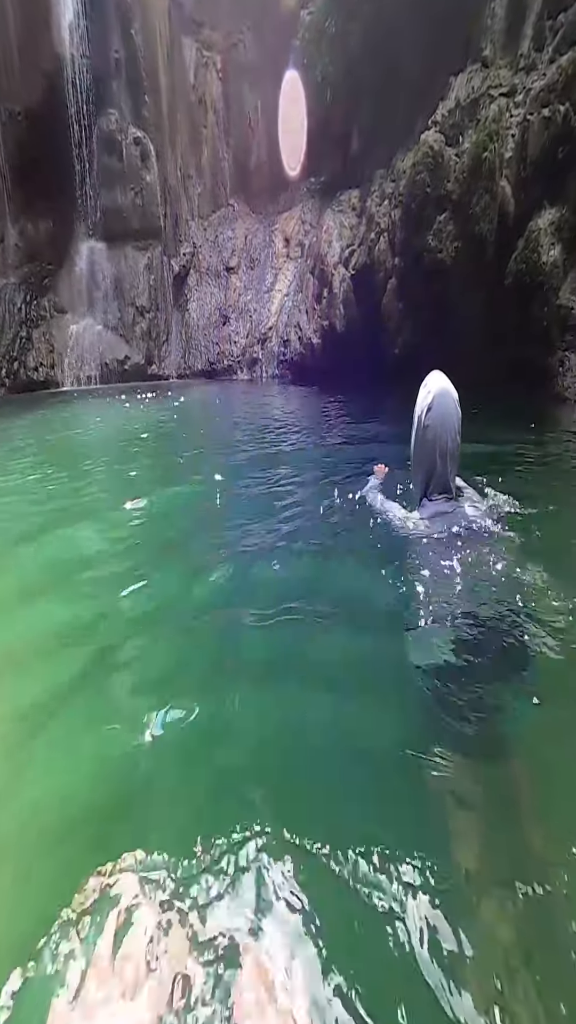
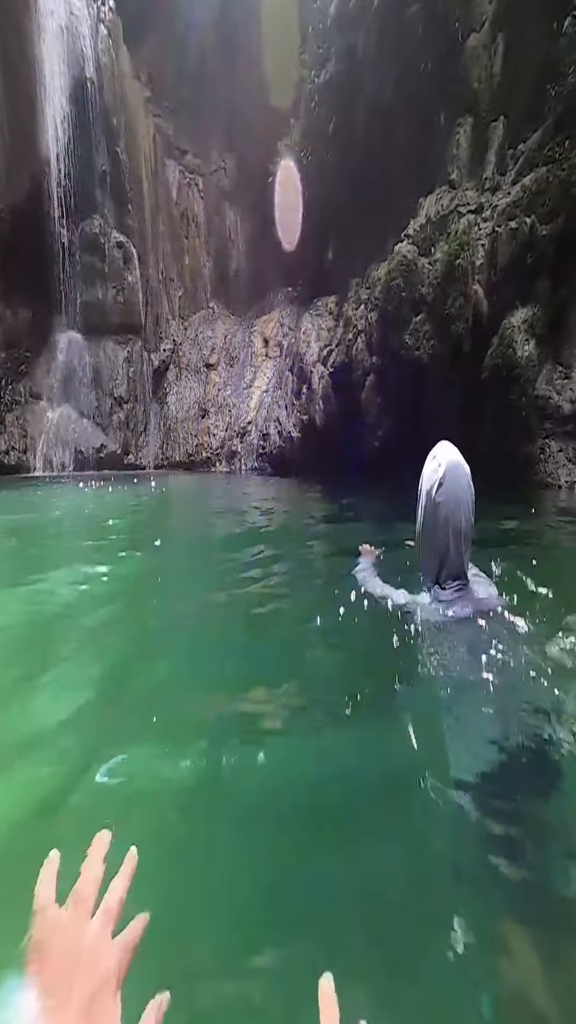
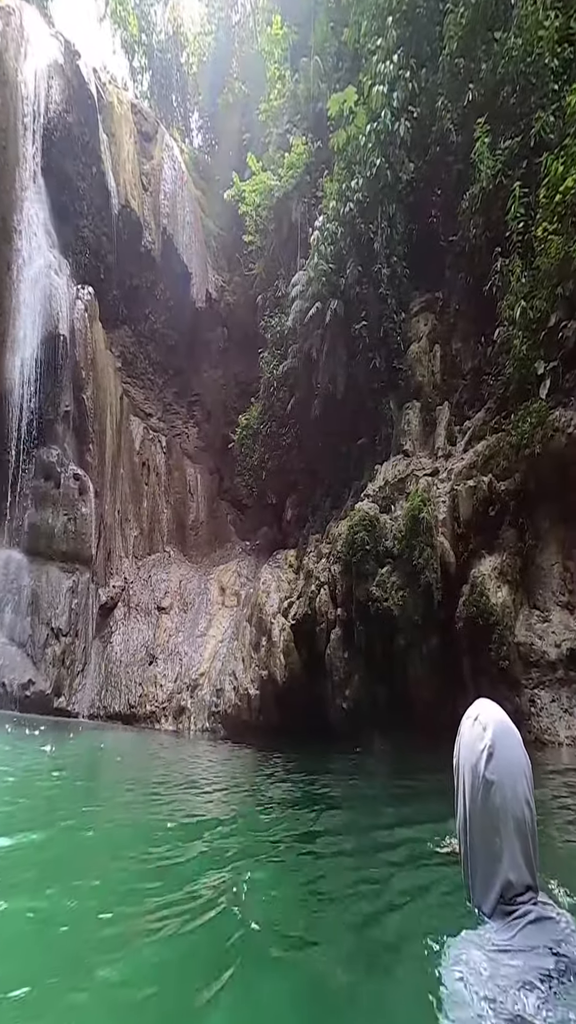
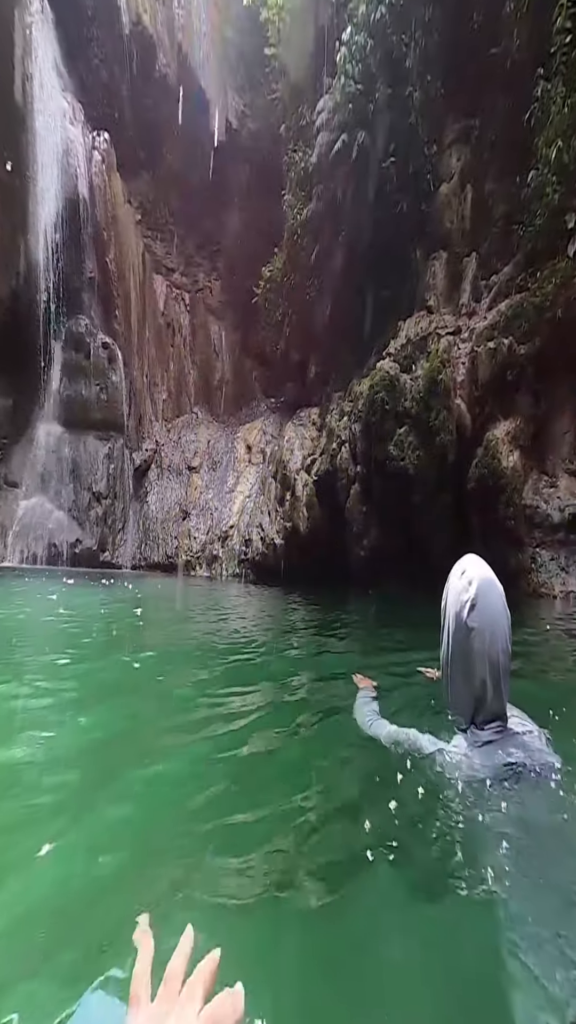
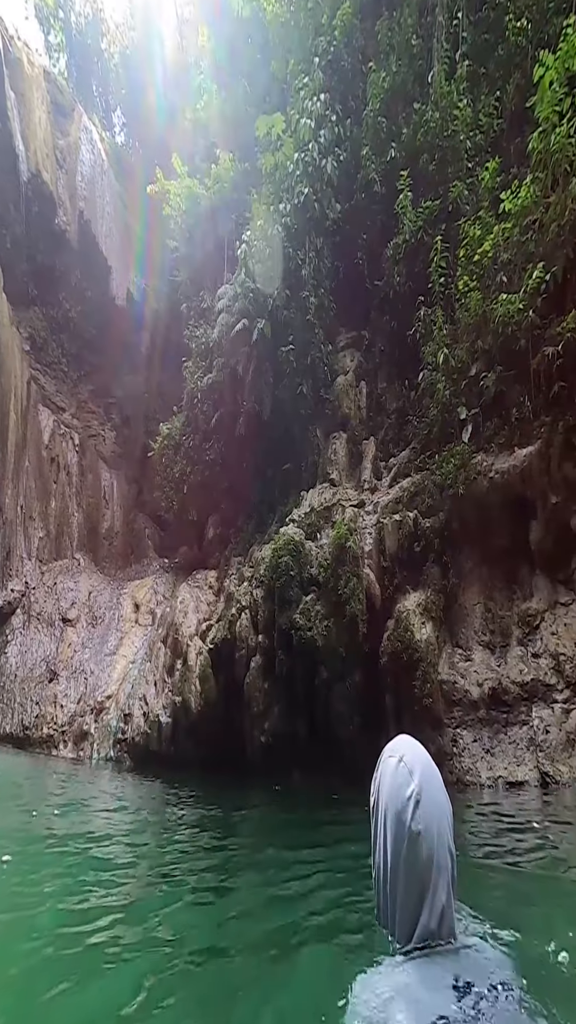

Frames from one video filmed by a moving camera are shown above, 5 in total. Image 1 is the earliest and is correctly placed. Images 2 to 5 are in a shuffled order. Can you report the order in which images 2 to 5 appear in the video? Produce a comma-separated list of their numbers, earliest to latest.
2, 4, 3, 5
